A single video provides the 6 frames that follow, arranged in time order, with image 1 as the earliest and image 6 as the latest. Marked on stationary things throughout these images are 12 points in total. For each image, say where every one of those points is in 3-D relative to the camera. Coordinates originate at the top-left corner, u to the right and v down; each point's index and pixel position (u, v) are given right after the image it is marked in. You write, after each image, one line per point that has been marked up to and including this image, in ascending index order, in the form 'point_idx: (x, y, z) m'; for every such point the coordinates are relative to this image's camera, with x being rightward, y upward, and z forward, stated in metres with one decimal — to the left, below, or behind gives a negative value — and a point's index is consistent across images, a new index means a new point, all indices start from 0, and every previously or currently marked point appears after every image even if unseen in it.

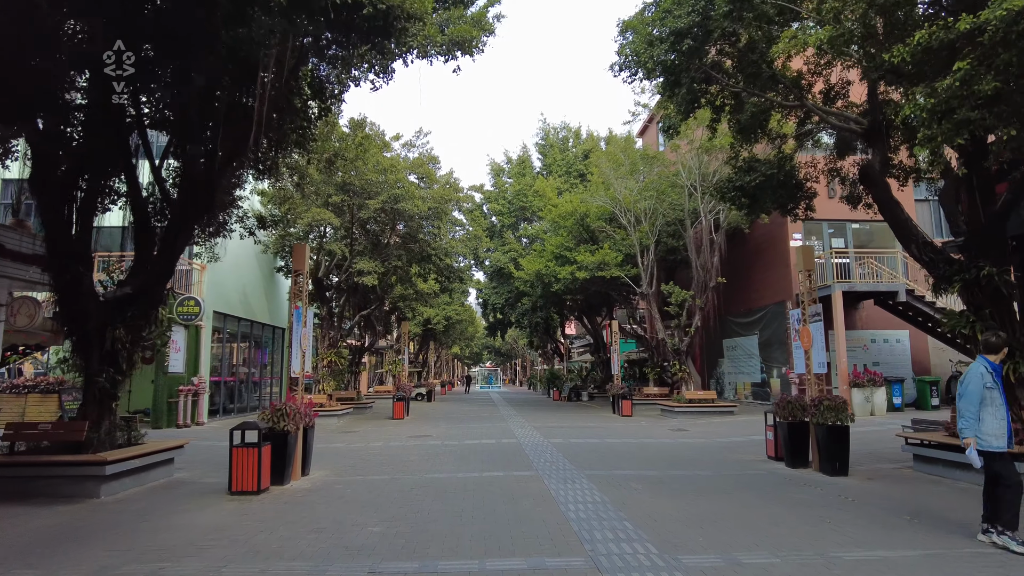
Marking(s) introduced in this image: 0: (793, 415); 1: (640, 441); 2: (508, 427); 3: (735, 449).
0: (+4.7, -2.1, +10.5) m
1: (+3.1, -3.7, +15.0) m
2: (-0.1, -3.9, +17.2) m
3: (+4.7, -3.4, +13.2) m
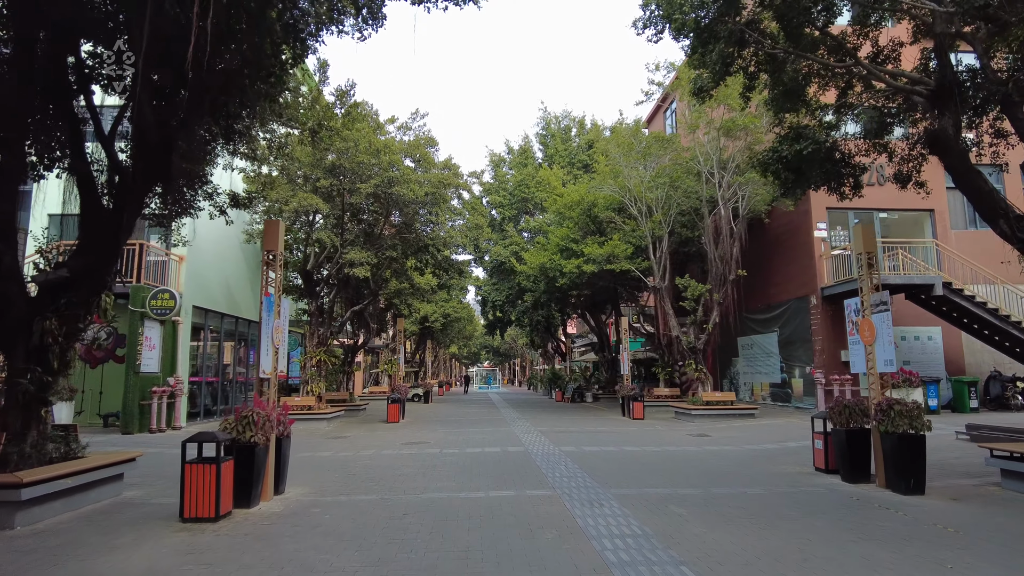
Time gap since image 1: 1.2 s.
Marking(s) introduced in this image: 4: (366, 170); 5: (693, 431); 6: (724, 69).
0: (+4.9, -1.9, +9.0) m
1: (+3.2, -3.4, +13.4) m
2: (0.0, -3.6, +15.7) m
3: (+4.8, -3.2, +11.6) m
4: (-4.2, +3.4, +18.0) m
5: (+4.9, -3.9, +17.2) m
6: (+3.8, +3.9, +11.2) m
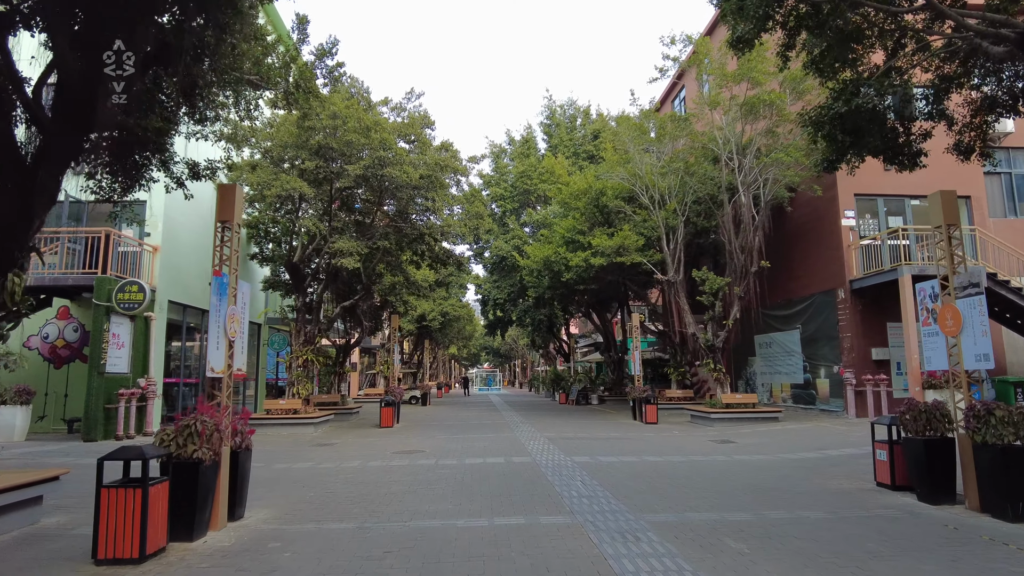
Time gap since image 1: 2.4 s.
0: (+5.0, -1.7, +7.5) m
1: (+3.3, -3.2, +11.9) m
2: (+0.1, -3.4, +14.1) m
3: (+4.9, -3.0, +10.1) m
4: (-4.1, +3.6, +16.4) m
5: (+5.0, -3.7, +15.6) m
6: (+3.9, +4.1, +9.6) m
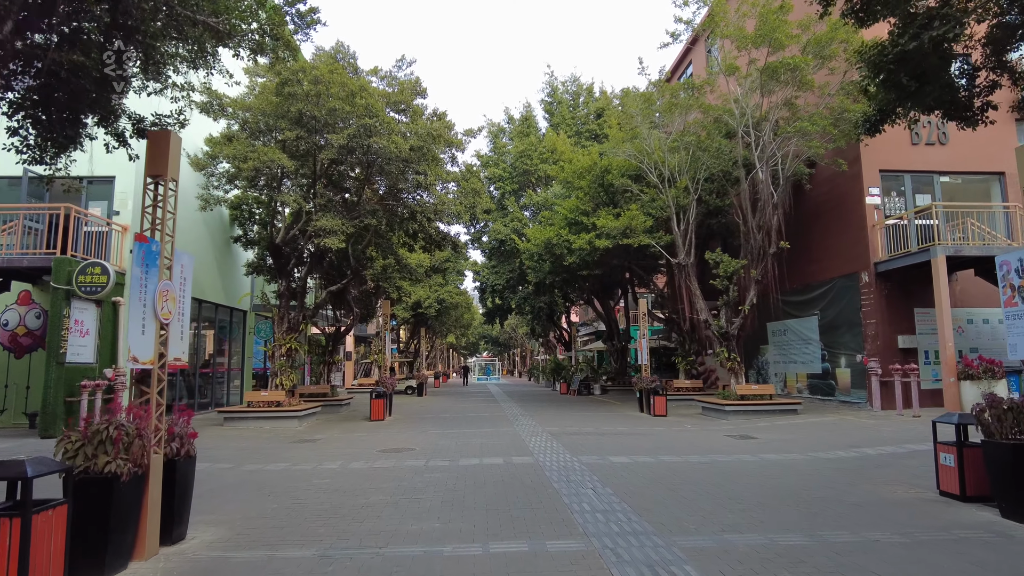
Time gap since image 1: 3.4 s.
0: (+5.0, -1.4, +6.2) m
1: (+3.3, -2.9, +10.6) m
2: (+0.1, -3.0, +12.9) m
3: (+4.9, -2.6, +8.8) m
4: (-4.2, +4.0, +15.0) m
5: (+5.0, -3.3, +14.4) m
6: (+3.9, +4.4, +8.2) m
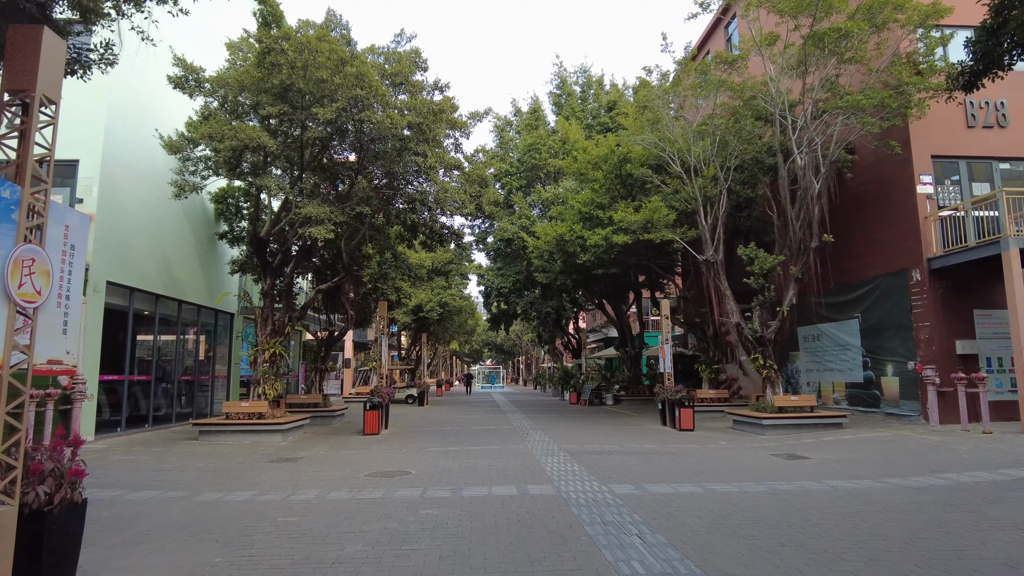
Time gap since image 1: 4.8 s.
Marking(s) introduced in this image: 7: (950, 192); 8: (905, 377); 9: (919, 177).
0: (+5.2, -1.2, +4.3) m
1: (+3.5, -2.8, +8.7) m
2: (+0.4, -2.9, +11.0) m
3: (+5.1, -2.5, +6.9) m
4: (-3.9, +4.1, +13.3) m
5: (+5.3, -3.2, +12.5) m
6: (+4.1, +4.6, +6.4) m
7: (+11.1, +2.4, +15.9) m
8: (+10.1, -2.3, +16.1) m
9: (+10.2, +2.7, +15.6) m
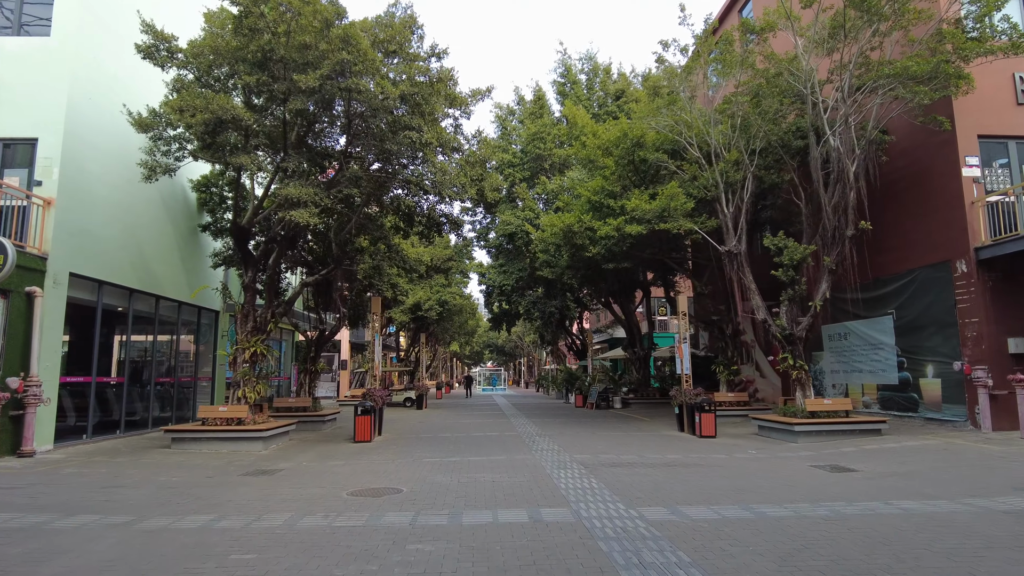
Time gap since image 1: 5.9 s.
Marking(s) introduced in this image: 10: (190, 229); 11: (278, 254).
0: (+5.3, -1.0, +2.9) m
1: (+3.6, -2.6, +7.3) m
2: (+0.5, -2.8, +9.6) m
3: (+5.2, -2.3, +5.5) m
4: (-3.8, +4.3, +11.9) m
5: (+5.4, -3.1, +11.0) m
6: (+4.2, +4.8, +5.0) m
7: (+11.2, +2.6, +14.5) m
8: (+10.2, -2.1, +14.6) m
9: (+10.3, +2.9, +14.2) m
10: (-9.5, +1.7, +18.4) m
11: (-5.8, +0.8, +15.8) m
